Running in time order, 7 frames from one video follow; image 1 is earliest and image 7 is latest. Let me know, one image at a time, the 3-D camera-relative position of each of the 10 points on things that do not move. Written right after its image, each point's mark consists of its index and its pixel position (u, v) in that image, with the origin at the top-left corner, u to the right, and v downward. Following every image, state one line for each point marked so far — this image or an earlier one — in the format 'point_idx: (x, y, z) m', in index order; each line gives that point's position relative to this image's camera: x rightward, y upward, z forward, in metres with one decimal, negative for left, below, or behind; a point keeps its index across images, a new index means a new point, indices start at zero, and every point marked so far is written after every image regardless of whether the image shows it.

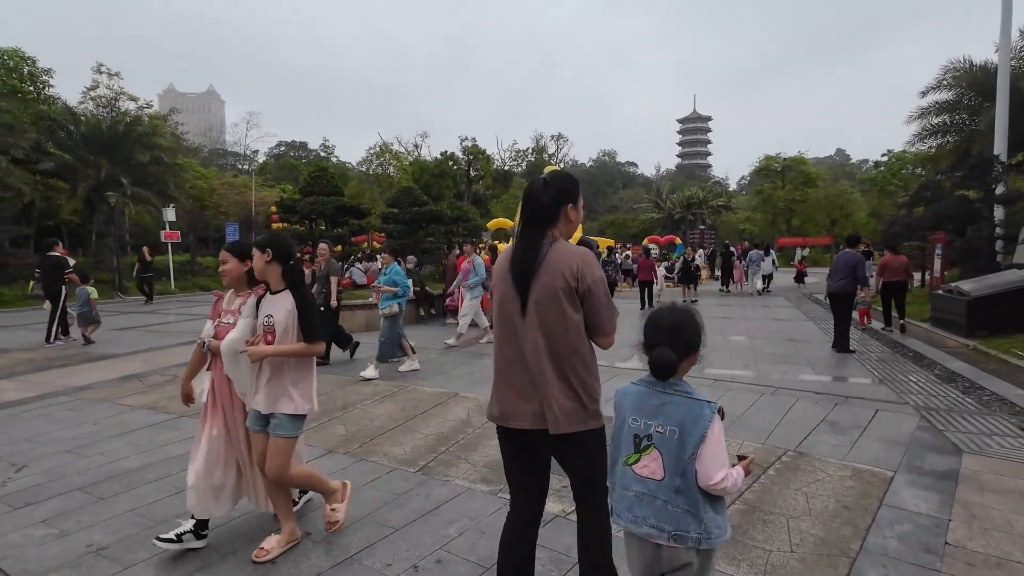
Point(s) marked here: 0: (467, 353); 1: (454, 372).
0: (-0.6, -0.9, +8.0) m
1: (-0.7, -1.0, +6.9) m
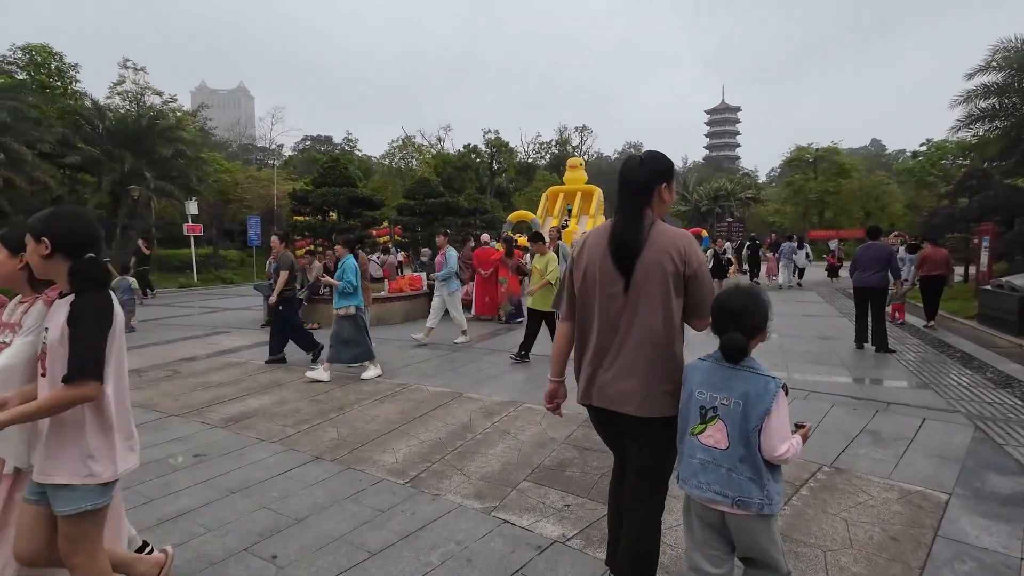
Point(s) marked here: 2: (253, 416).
0: (-0.5, -0.9, +7.6) m
1: (-0.6, -1.0, +6.5) m
2: (-2.3, -1.1, +4.9) m
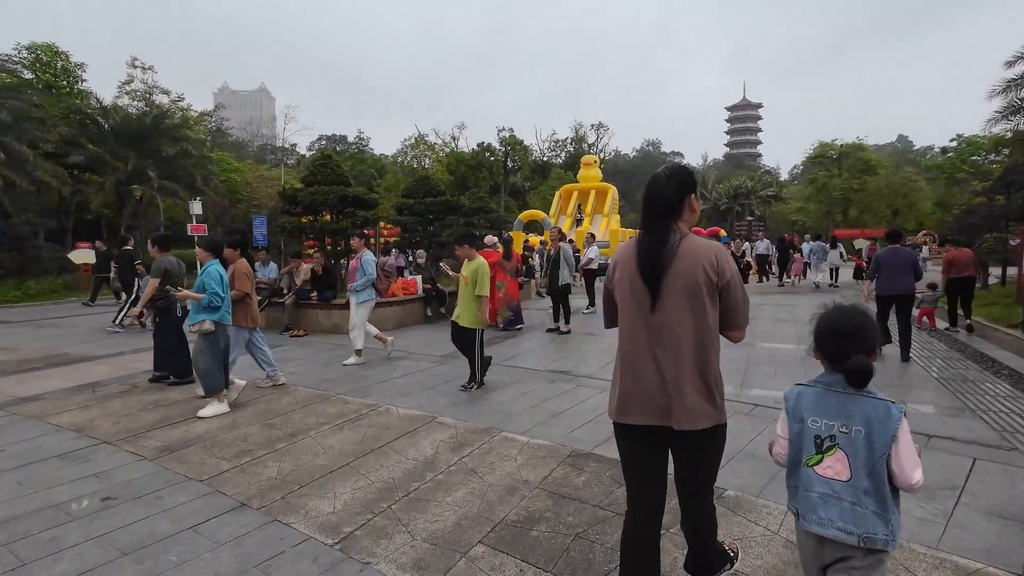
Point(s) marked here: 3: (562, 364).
0: (-0.6, -0.9, +7.0) m
1: (-0.7, -1.0, +5.9) m
2: (-2.5, -1.2, +4.3) m
3: (+0.6, -1.0, +7.0) m
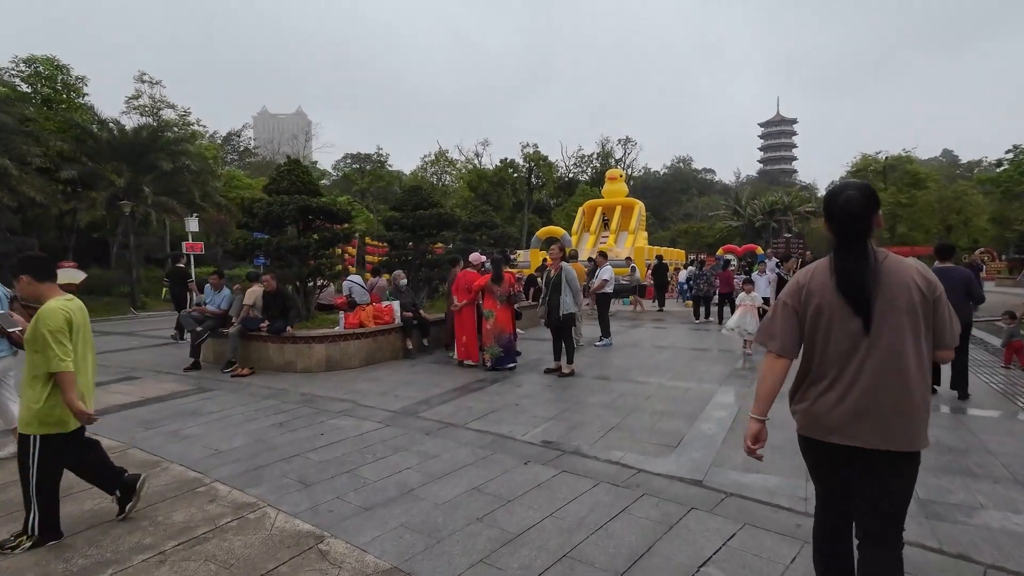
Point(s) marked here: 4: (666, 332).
0: (-0.9, -1.3, +5.2) m
1: (-1.1, -1.3, +4.2) m
2: (-2.9, -1.4, +2.6) m
3: (+0.4, -1.3, +5.2) m
4: (+3.5, -1.0, +12.6) m
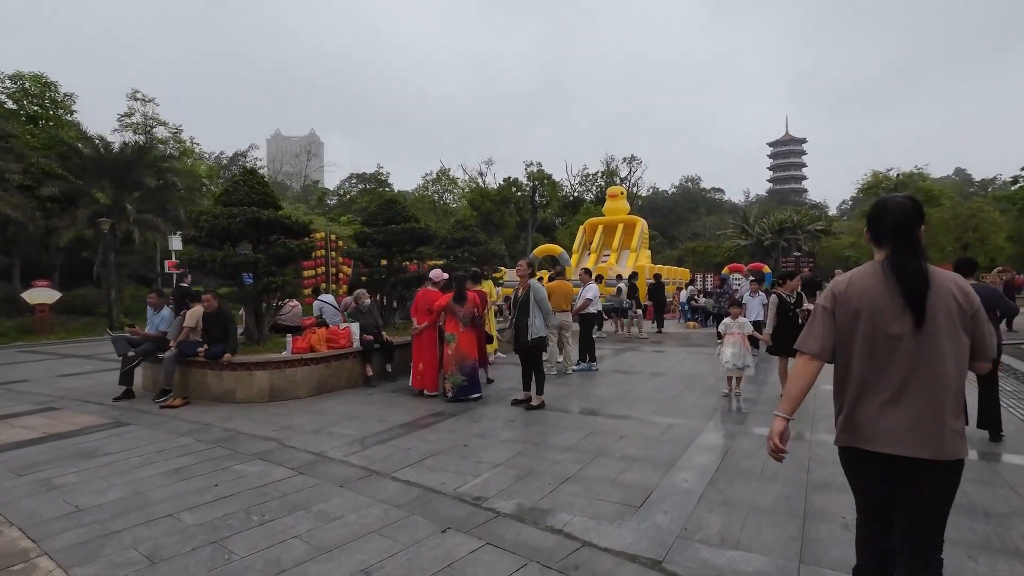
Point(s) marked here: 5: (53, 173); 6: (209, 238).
0: (-1.3, -1.4, +4.4) m
1: (-1.6, -1.5, +3.3) m
2: (-3.4, -1.5, +1.8) m
3: (-0.1, -1.5, +4.3) m
4: (+3.2, -1.4, +11.7) m
5: (-14.7, +3.7, +17.8) m
6: (-4.3, +0.7, +8.1) m
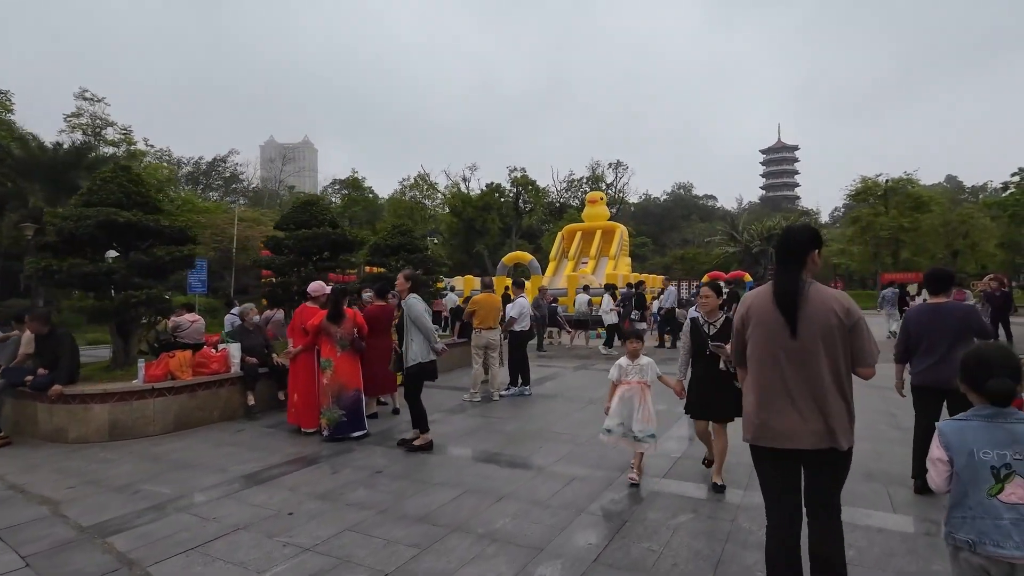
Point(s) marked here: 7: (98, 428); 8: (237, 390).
0: (-2.5, -1.6, +3.2) m
1: (-2.7, -1.6, +2.1) m
2: (-4.5, -1.6, +0.6) m
3: (-1.2, -1.6, +3.1) m
4: (+2.0, -1.6, +10.5) m
5: (-15.9, +3.4, +16.6) m
6: (-5.5, +0.5, +6.9) m
7: (-4.3, -1.4, +5.8) m
8: (-3.3, -1.2, +6.7) m
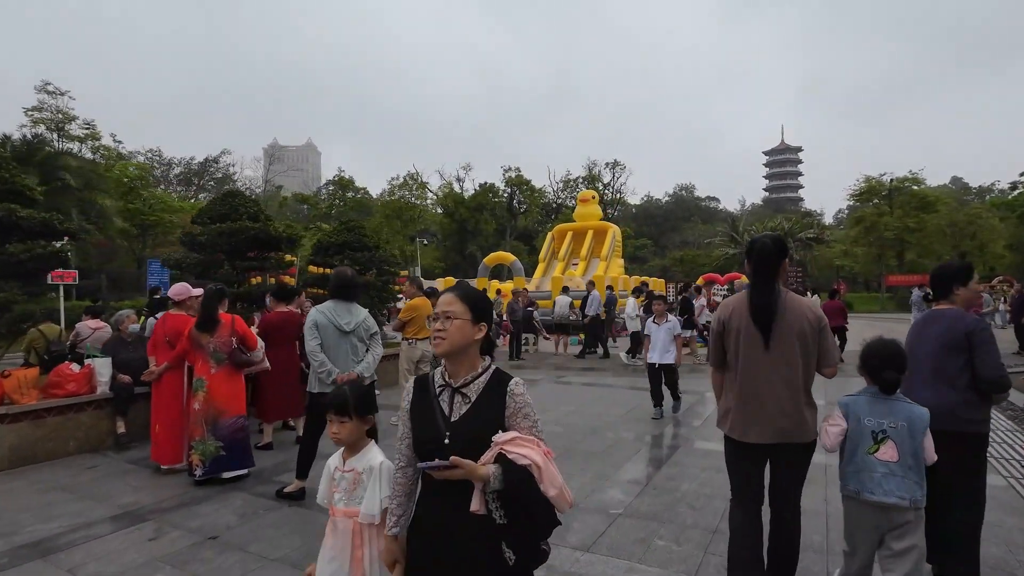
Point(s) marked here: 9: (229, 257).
0: (-3.2, -1.6, +2.0) m
1: (-3.5, -1.6, +0.9) m
2: (-5.3, -1.6, -0.5) m
3: (-2.0, -1.6, +1.9) m
4: (+1.2, -1.7, +9.3) m
5: (-16.6, +3.3, +15.5) m
6: (-6.3, +0.5, +5.8) m
7: (-5.0, -1.5, +4.6) m
8: (-4.1, -1.3, +5.5) m
9: (-4.0, +0.5, +8.3) m
